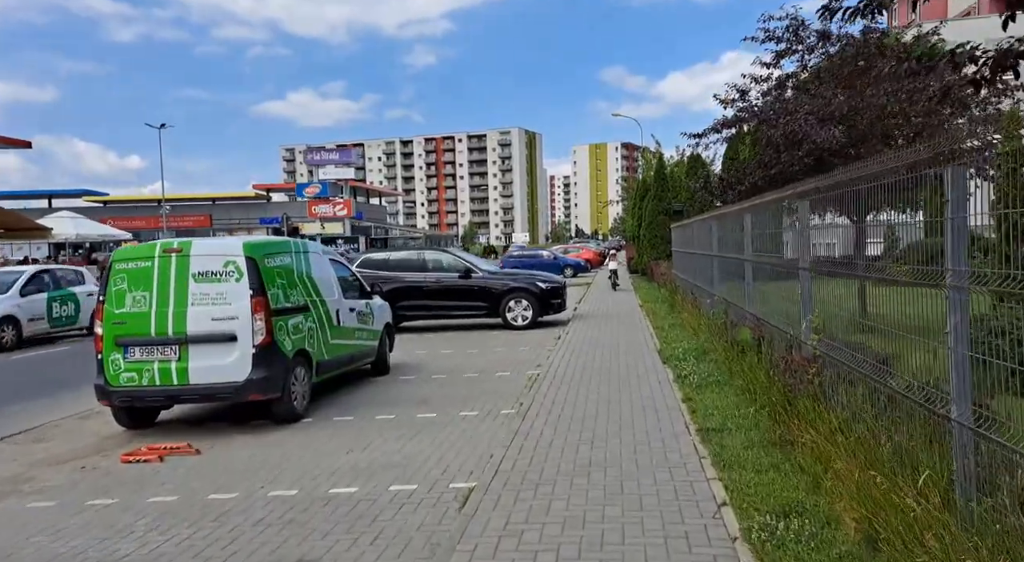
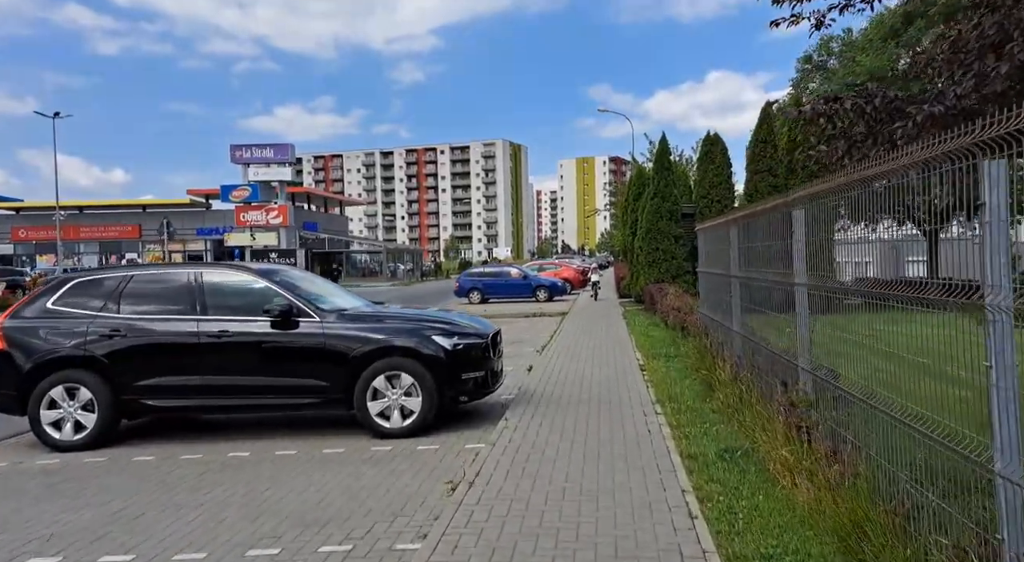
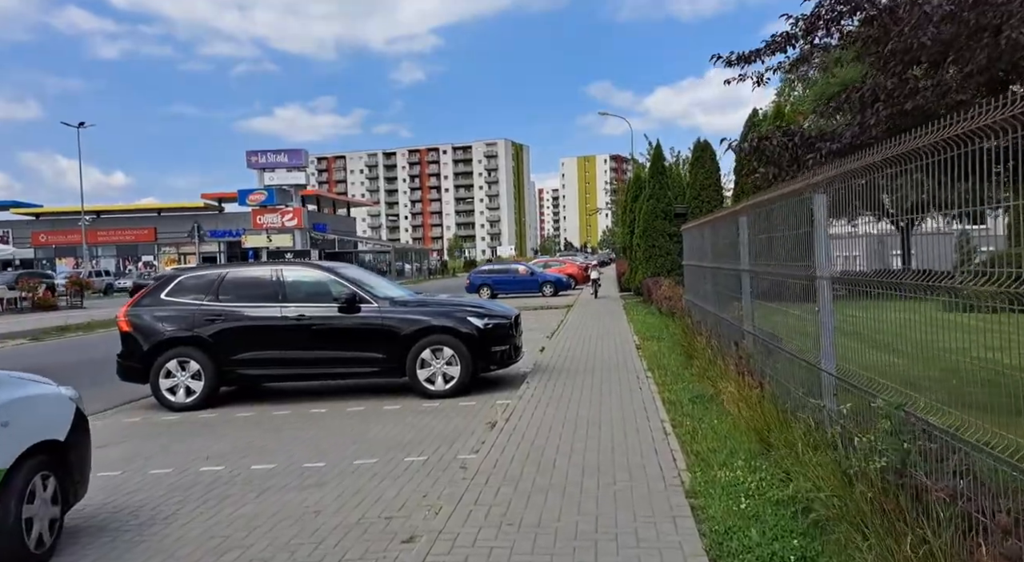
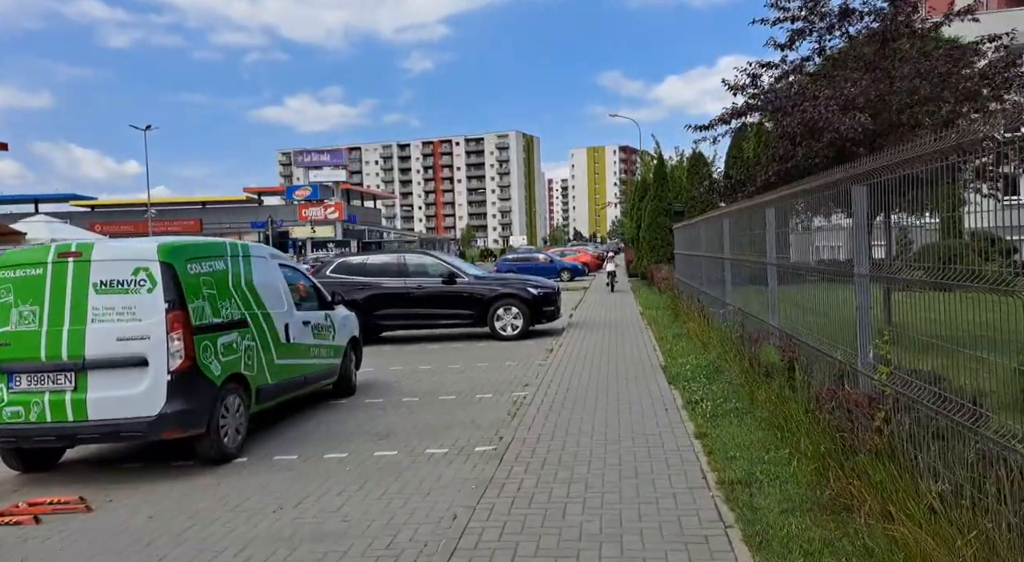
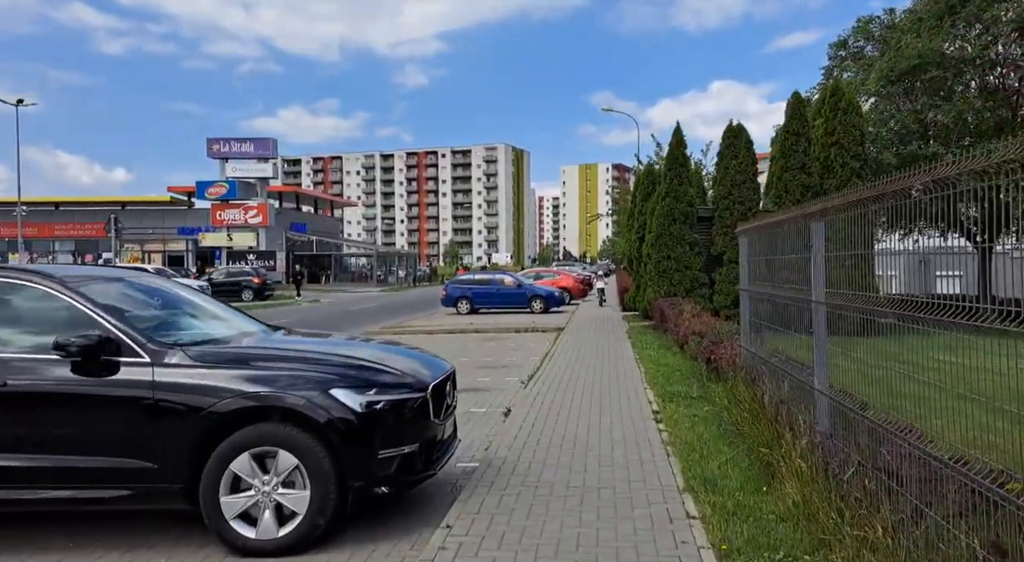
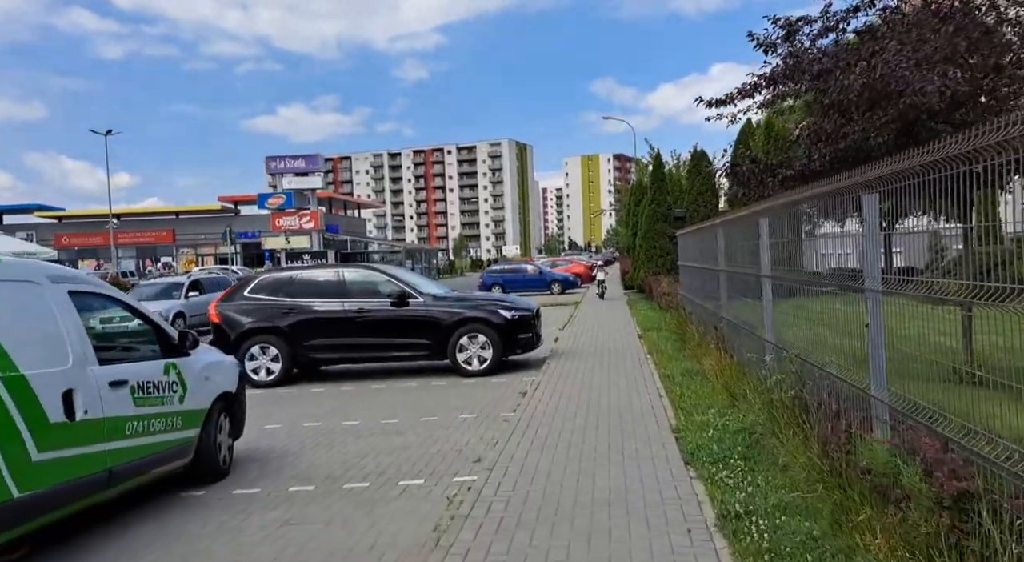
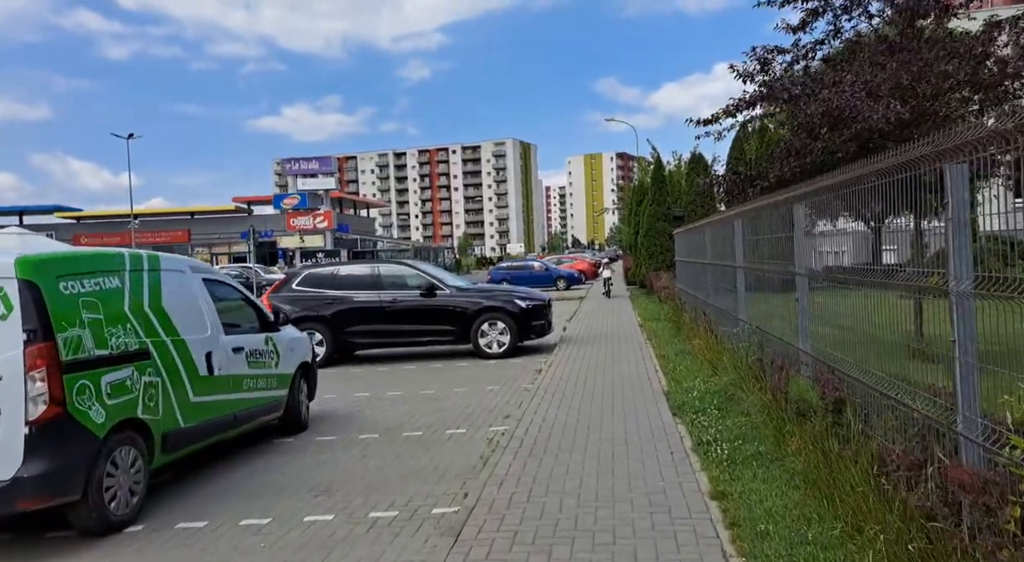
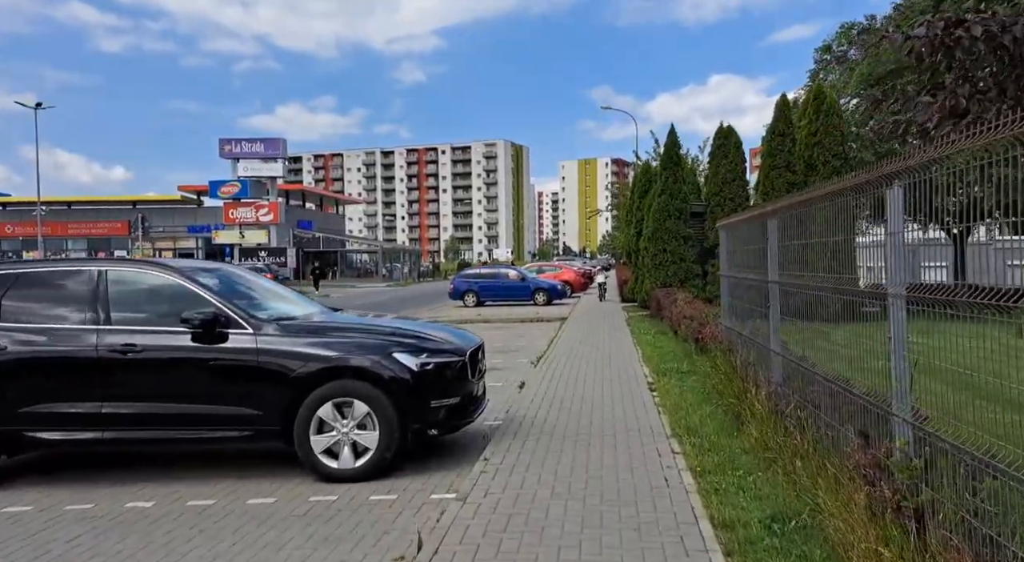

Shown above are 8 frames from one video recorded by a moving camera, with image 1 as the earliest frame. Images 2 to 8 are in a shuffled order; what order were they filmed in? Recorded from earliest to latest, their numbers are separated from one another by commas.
4, 7, 6, 3, 2, 8, 5
